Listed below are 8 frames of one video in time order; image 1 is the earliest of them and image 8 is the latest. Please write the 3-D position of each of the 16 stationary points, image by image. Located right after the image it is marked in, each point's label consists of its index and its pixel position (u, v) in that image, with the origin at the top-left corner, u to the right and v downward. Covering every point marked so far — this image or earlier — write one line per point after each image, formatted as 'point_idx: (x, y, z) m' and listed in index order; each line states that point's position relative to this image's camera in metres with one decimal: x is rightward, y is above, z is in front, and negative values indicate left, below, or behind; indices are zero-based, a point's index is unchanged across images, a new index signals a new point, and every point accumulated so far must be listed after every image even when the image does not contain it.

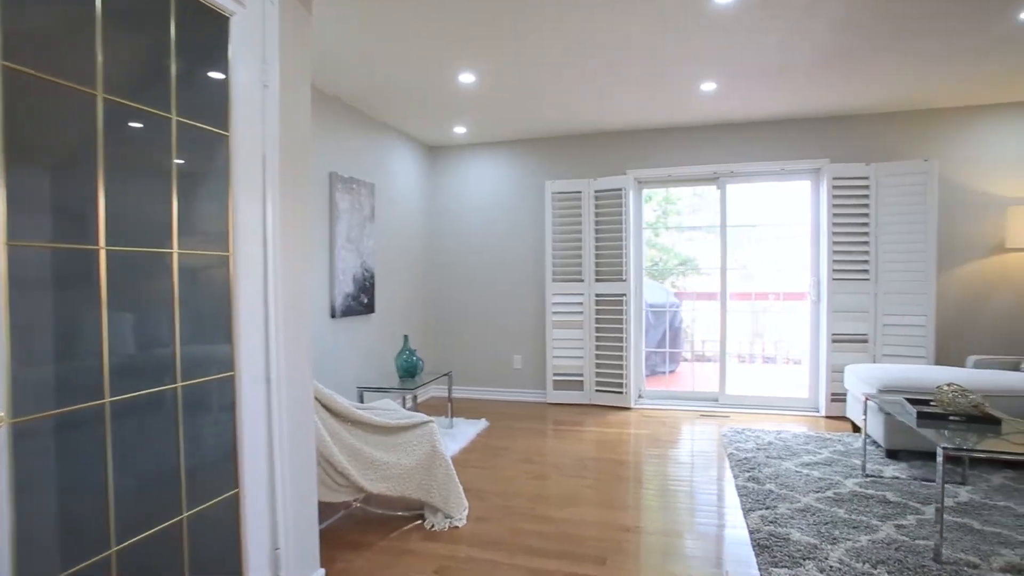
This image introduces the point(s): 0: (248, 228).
0: (-0.7, +0.2, +1.6) m
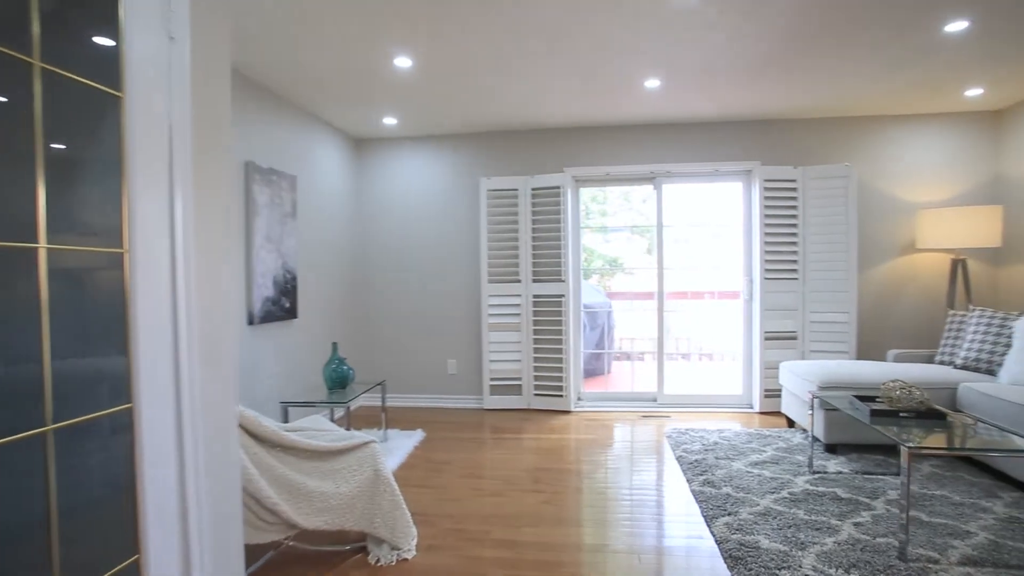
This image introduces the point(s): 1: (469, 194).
0: (-0.8, +0.1, +1.2) m
1: (-0.4, +0.8, +4.8) m
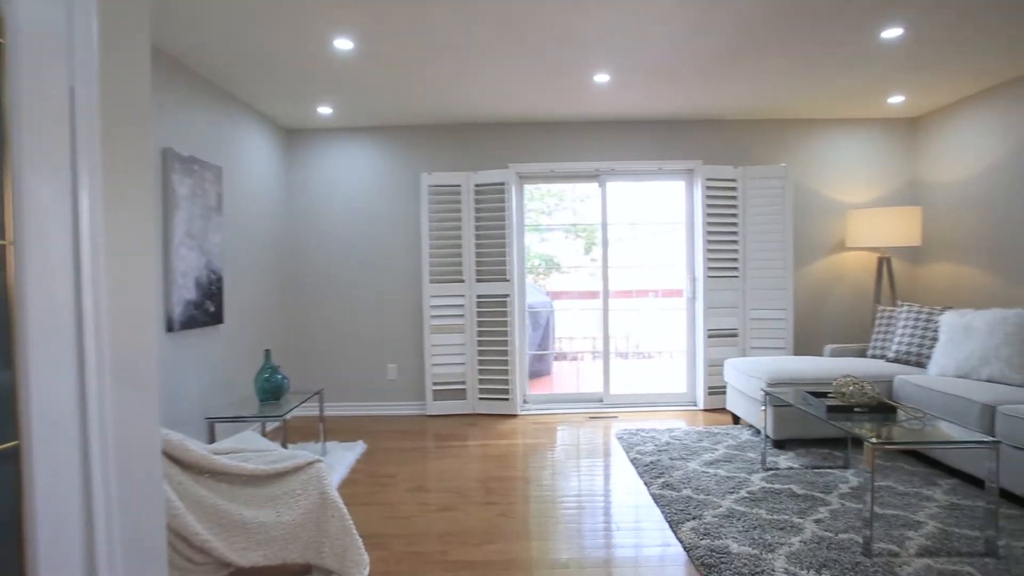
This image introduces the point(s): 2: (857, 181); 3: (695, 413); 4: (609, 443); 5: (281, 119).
0: (-0.8, +0.1, +1.0) m
1: (-0.8, +0.8, +4.6) m
2: (+2.8, +0.9, +4.5) m
3: (+1.4, -1.0, +4.4) m
4: (+0.6, -1.0, +3.7) m
5: (-1.7, +1.3, +4.2) m
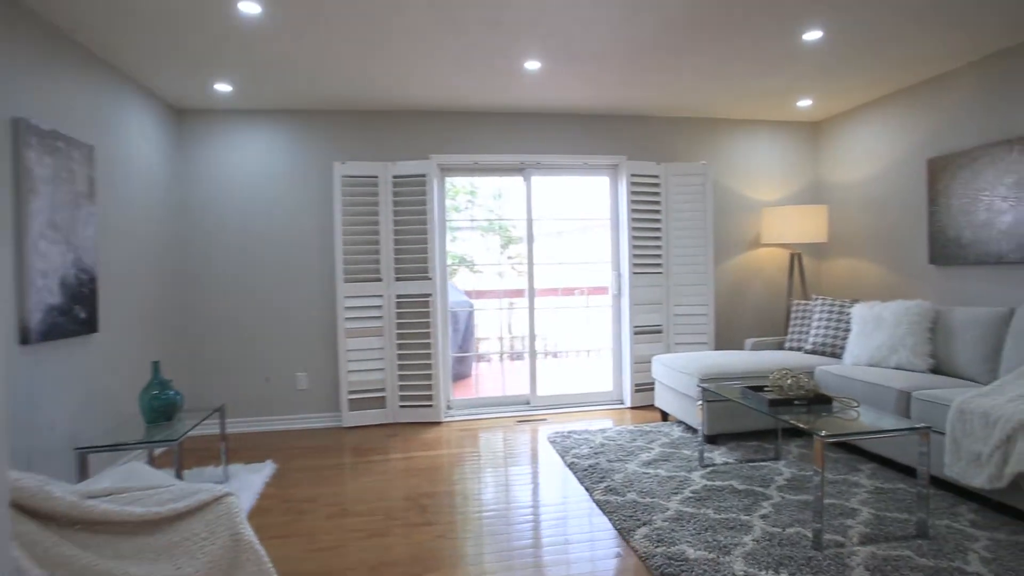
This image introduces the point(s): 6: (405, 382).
0: (-0.8, +0.1, +0.6) m
1: (-1.4, +0.8, +4.2) m
2: (+2.1, +0.9, +4.7) m
3: (+0.9, -1.0, +4.4) m
4: (+0.2, -1.0, +3.6) m
5: (-2.3, +1.3, +3.7) m
6: (-0.8, -0.7, +4.1) m
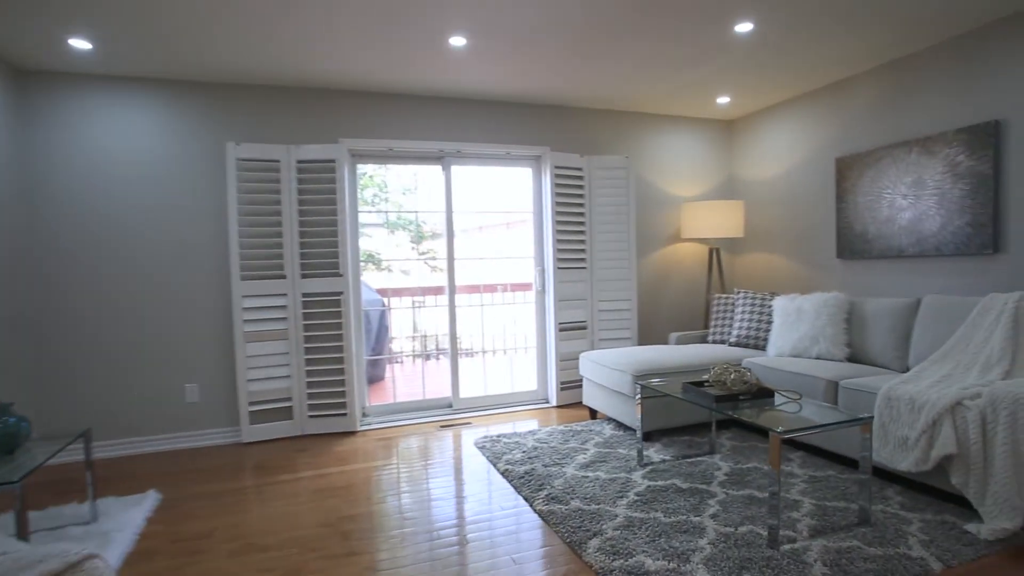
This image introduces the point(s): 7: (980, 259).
0: (-0.7, +0.2, +0.3) m
1: (-1.9, +0.8, +3.6) m
2: (+1.5, +1.0, +4.8) m
3: (+0.3, -0.9, +4.3) m
4: (-0.3, -1.0, +3.3) m
5: (-2.7, +1.3, +3.0) m
6: (-1.3, -0.7, +3.7) m
7: (+2.6, +0.2, +3.1) m
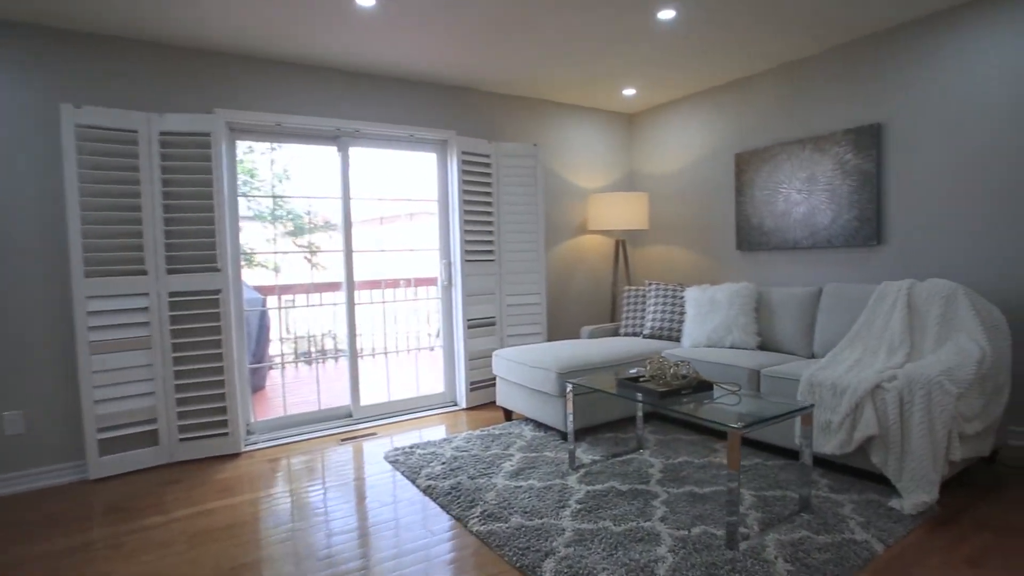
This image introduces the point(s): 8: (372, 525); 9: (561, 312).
0: (-0.5, +0.2, -0.2) m
1: (-2.4, +0.8, +2.9) m
2: (+0.7, +1.0, +4.7) m
3: (-0.4, -0.9, +4.0) m
4: (-0.7, -1.0, +3.0) m
5: (-3.0, +1.3, +2.1) m
6: (-1.8, -0.7, +3.1) m
7: (+2.1, +0.2, +3.4) m
8: (-0.5, -1.0, +2.4) m
9: (+0.4, -0.2, +4.6) m
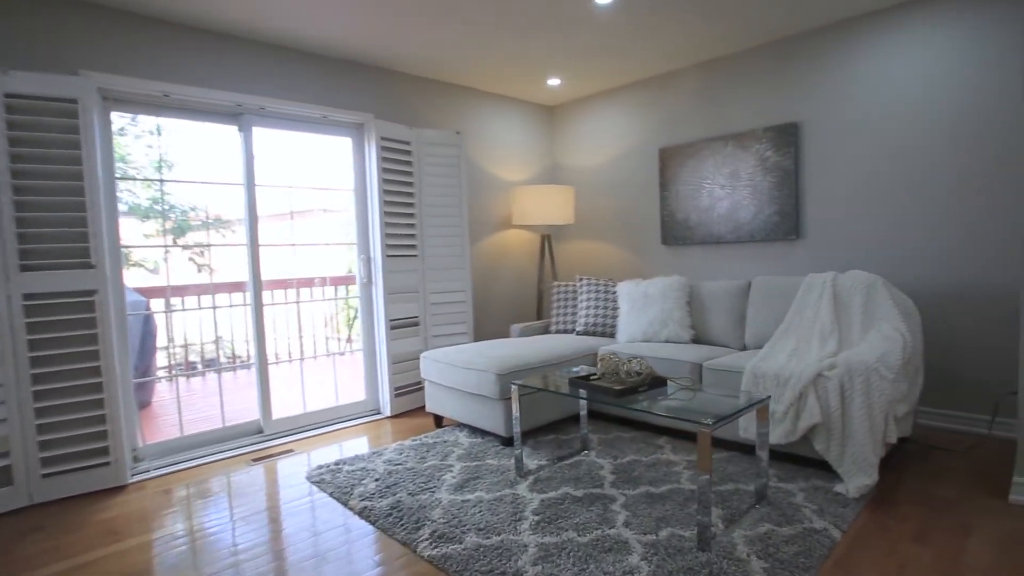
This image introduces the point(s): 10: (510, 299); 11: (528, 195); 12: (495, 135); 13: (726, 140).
0: (-0.2, +0.2, -0.4) m
1: (-2.7, +0.8, +2.2) m
2: (0.0, +1.0, +4.6) m
3: (-0.8, -0.9, +3.7) m
4: (-1.0, -1.0, +2.6) m
5: (-3.2, +1.2, +1.3) m
6: (-2.1, -0.7, +2.5) m
7: (+1.7, +0.3, +3.5) m
8: (-0.7, -1.0, +2.1) m
9: (-0.2, -0.2, +4.4) m
10: (0.0, -0.1, +4.6) m
11: (+0.1, +0.7, +4.3) m
12: (-0.1, +1.2, +4.5) m
13: (+1.4, +1.0, +3.7) m
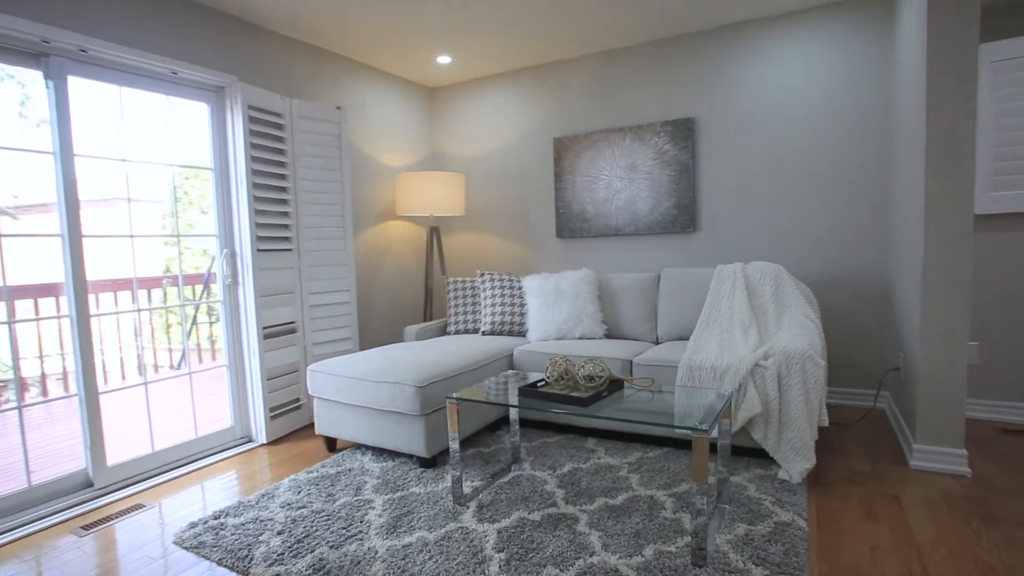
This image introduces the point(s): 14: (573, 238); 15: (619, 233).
0: (+0.4, +0.2, -0.7) m
1: (-2.7, +0.7, +1.0) m
2: (-0.9, +1.1, +4.1) m
3: (-1.4, -0.9, +3.0) m
4: (-1.2, -1.0, +2.0) m
5: (-2.9, +1.2, +0.1) m
6: (-2.2, -0.7, +1.6) m
7: (+1.1, +0.3, +3.6) m
8: (-0.8, -1.0, +1.5) m
9: (-1.0, -0.2, +3.9) m
10: (-0.9, -0.1, +4.1) m
11: (-0.7, +0.7, +3.9) m
12: (-1.0, +1.2, +4.0) m
13: (+0.7, +1.0, +3.7) m
14: (+0.4, +0.3, +3.9) m
15: (+0.7, +0.4, +3.8) m
